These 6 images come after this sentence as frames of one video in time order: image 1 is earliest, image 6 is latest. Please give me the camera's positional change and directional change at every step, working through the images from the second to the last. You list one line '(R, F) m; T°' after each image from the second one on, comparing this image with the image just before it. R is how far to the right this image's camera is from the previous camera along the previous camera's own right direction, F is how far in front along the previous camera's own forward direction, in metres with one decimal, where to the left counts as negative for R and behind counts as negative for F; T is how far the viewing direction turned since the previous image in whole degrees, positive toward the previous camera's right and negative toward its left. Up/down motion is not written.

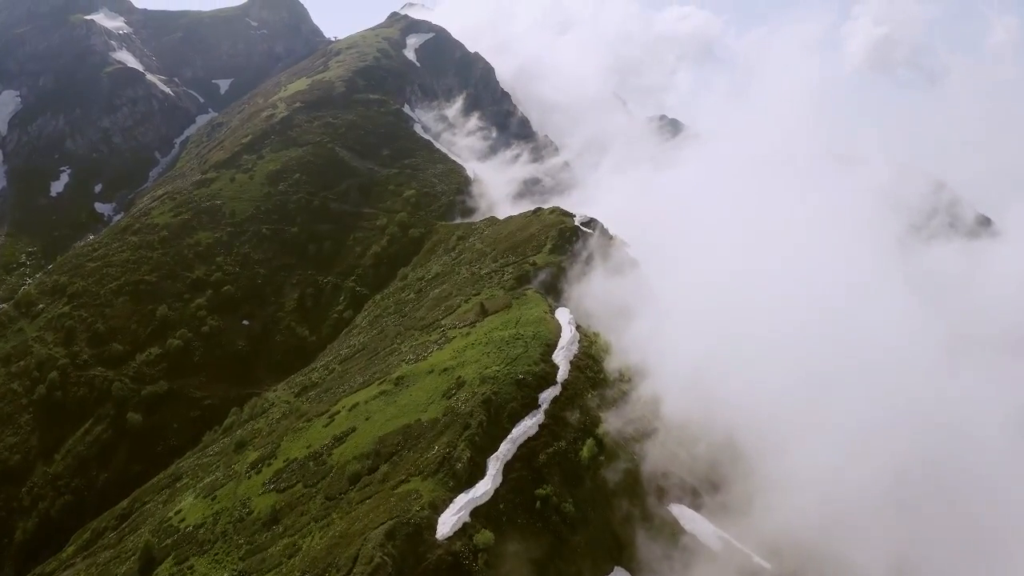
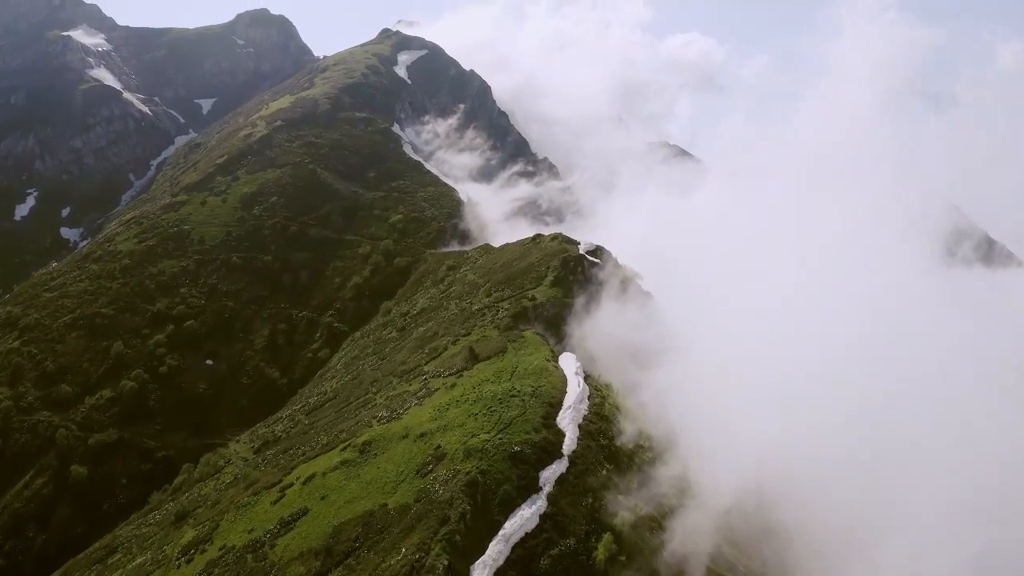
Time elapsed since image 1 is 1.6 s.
(+0.4, +13.5) m; 0°
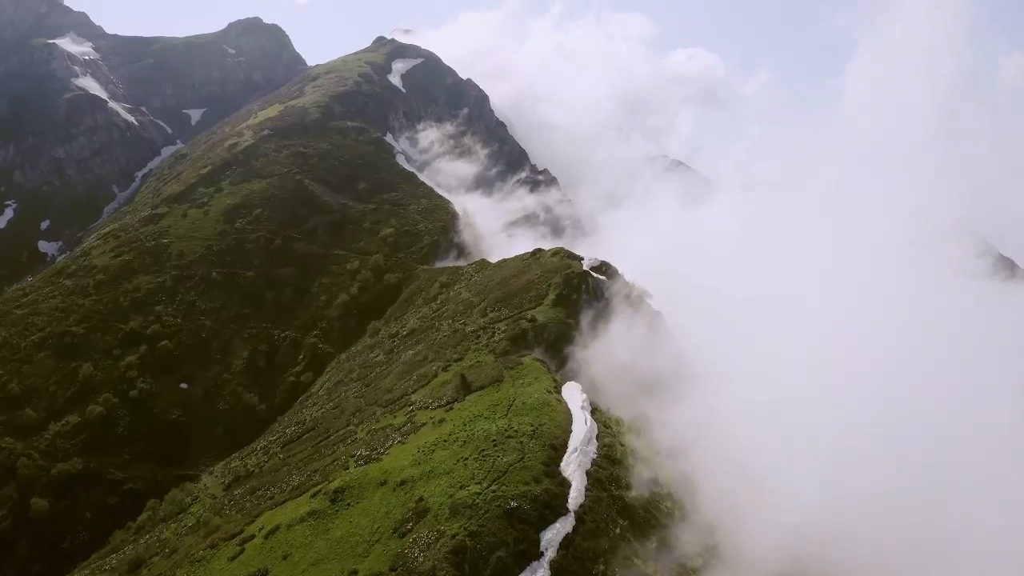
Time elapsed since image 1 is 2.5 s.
(+0.2, +7.6) m; 0°
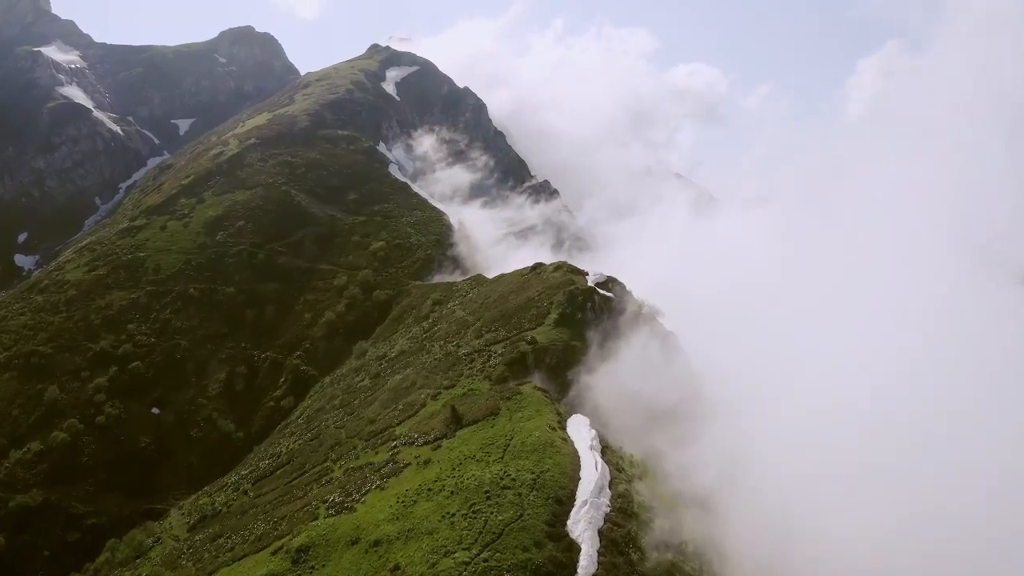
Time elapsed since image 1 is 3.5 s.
(+0.1, +7.4) m; 0°
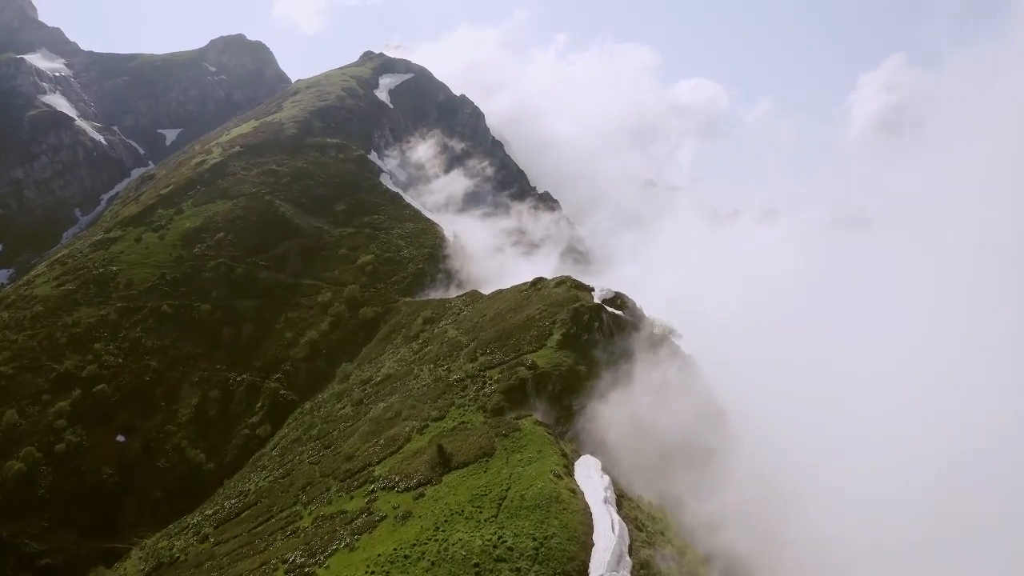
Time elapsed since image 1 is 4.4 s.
(+0.1, +7.6) m; 0°
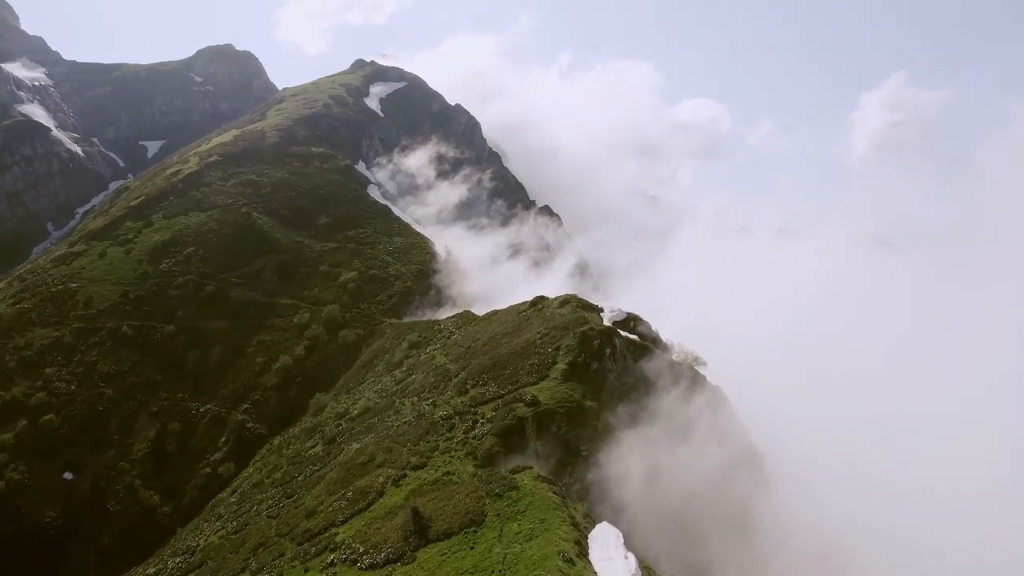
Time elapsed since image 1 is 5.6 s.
(+0.1, +9.2) m; 0°
